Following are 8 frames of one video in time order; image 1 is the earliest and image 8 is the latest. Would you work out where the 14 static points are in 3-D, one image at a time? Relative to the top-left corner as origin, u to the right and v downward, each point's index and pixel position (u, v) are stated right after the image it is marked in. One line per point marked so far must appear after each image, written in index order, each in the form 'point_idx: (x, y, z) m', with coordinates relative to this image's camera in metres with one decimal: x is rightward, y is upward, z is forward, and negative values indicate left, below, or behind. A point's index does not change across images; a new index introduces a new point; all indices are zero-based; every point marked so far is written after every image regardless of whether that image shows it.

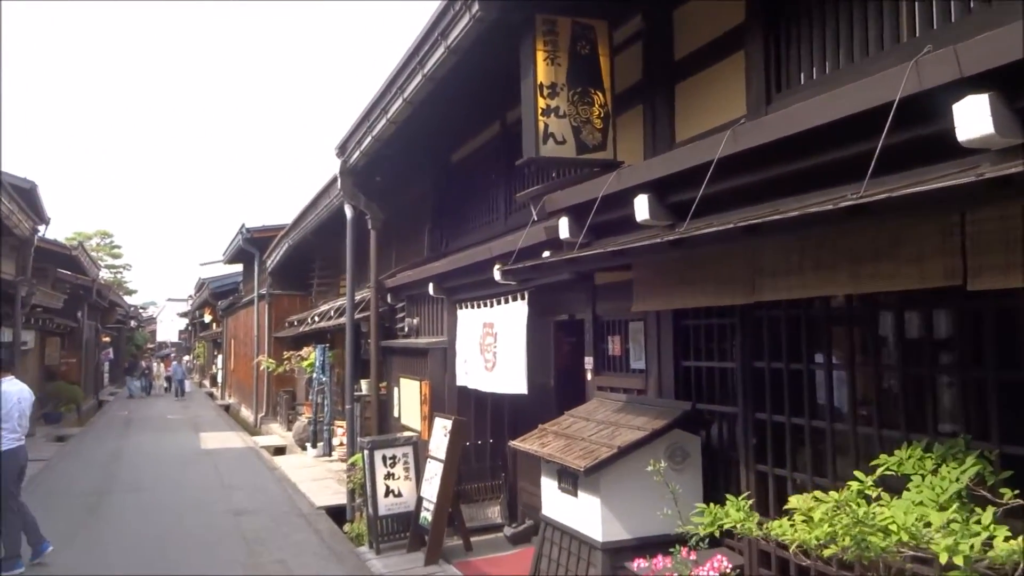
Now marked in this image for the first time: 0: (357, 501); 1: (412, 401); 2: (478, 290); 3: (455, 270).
0: (-1.9, -2.6, +10.2) m
1: (-1.1, -1.3, +9.7) m
2: (-0.4, 0.0, +8.4) m
3: (-0.6, +0.2, +8.1) m
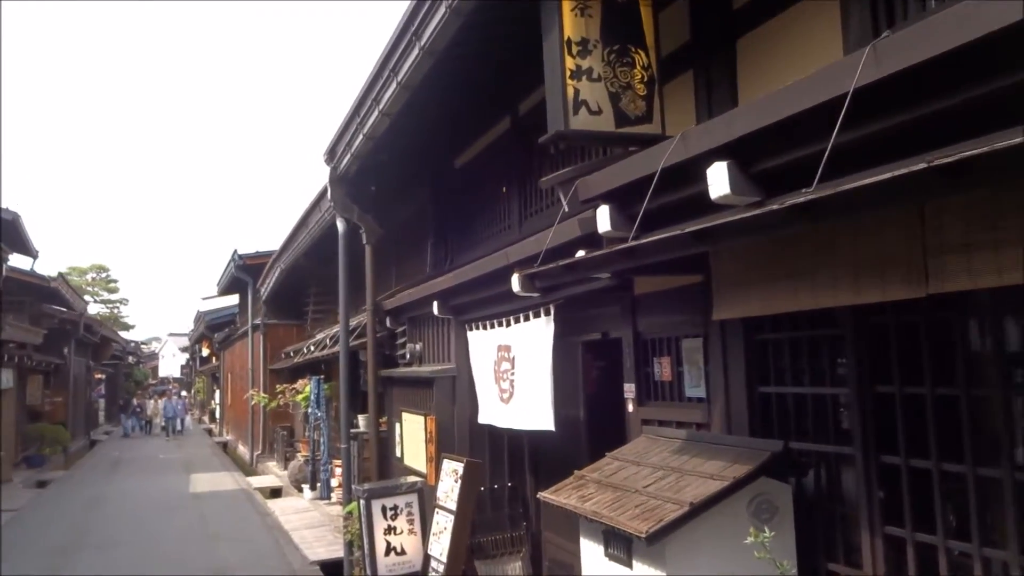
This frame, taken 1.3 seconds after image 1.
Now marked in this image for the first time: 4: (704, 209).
0: (-1.7, -2.8, +8.9) m
1: (-0.9, -1.5, +8.4) m
2: (-0.2, -0.2, +7.2) m
3: (-0.4, 0.0, +6.9) m
4: (+0.9, +0.4, +4.0) m
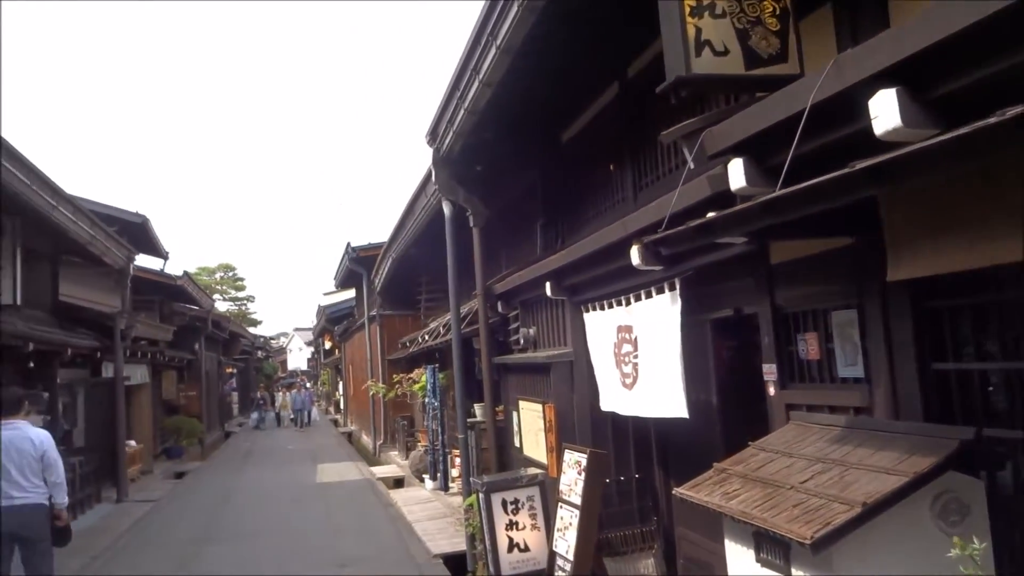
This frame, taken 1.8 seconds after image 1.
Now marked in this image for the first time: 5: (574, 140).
0: (-0.4, -2.7, +8.6) m
1: (+0.2, -1.3, +8.0) m
2: (+0.7, 0.0, +6.7) m
3: (+0.5, +0.2, +6.4) m
4: (+1.4, +0.5, +3.4) m
5: (+0.6, +1.5, +8.6) m
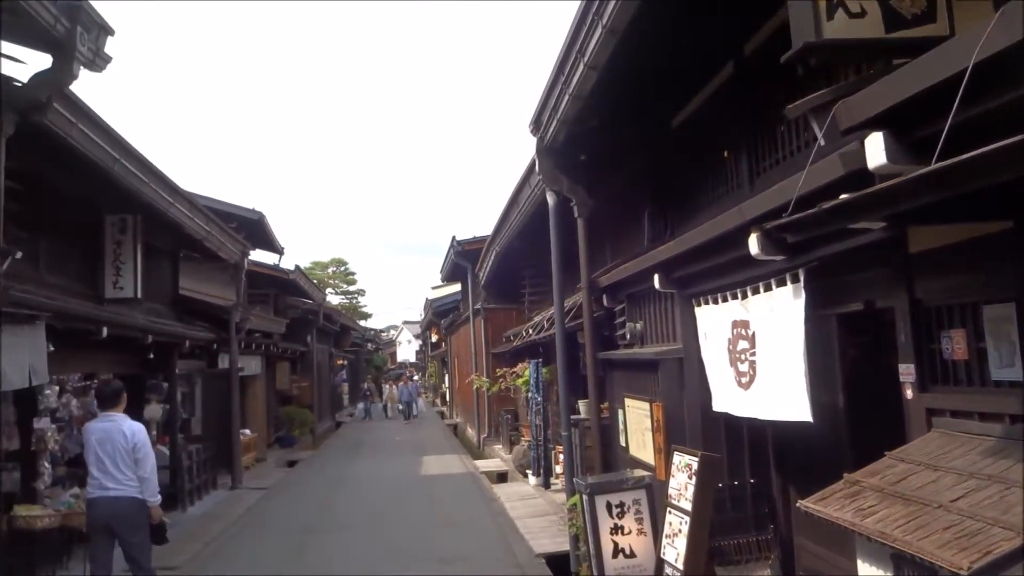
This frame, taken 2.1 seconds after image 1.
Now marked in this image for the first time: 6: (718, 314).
0: (+0.7, -2.6, +8.3) m
1: (+1.2, -1.3, +7.6) m
2: (+1.5, +0.1, +6.2) m
3: (+1.2, +0.3, +6.0) m
4: (+1.8, +0.6, +2.9) m
5: (+1.6, +1.6, +8.1) m
6: (+1.5, -0.2, +6.0) m
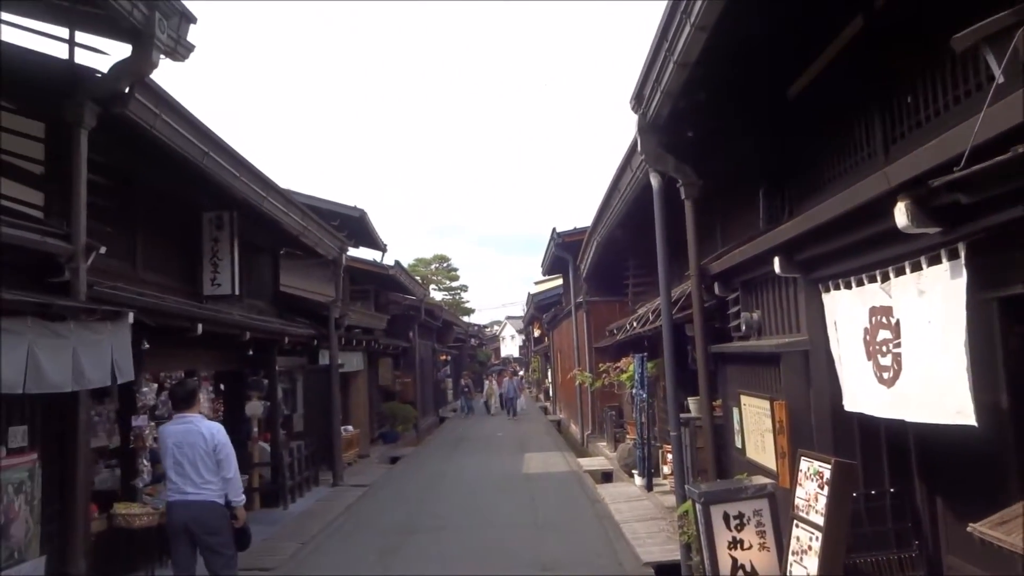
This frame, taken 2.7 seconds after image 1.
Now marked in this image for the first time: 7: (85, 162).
0: (+1.6, -2.5, +7.6) m
1: (+2.0, -1.2, +6.9) m
2: (+2.2, +0.2, +5.5) m
3: (+1.9, +0.4, +5.3) m
4: (+2.0, +0.7, +2.1) m
5: (+2.5, +1.7, +7.3) m
6: (+2.1, -0.1, +5.2) m
7: (-2.9, +0.9, +5.8) m
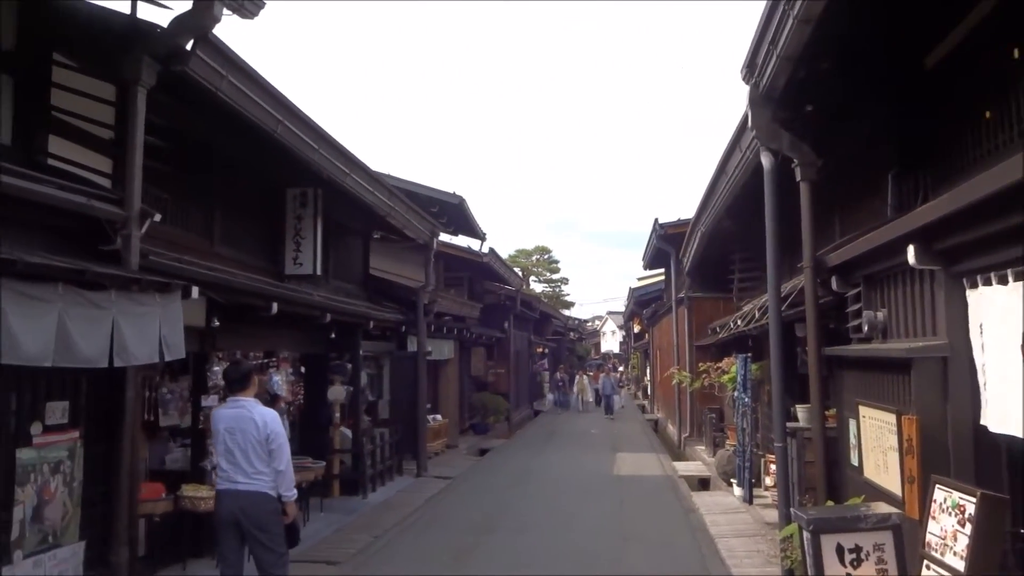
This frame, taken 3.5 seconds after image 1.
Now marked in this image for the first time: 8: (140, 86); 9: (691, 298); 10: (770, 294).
0: (+2.3, -2.4, +6.8) m
1: (+2.6, -1.1, +5.9) m
2: (+2.6, +0.2, +4.5) m
3: (+2.3, +0.4, +4.3) m
4: (+2.1, +0.7, +1.2) m
5: (+3.2, +1.7, +6.3) m
6: (+2.5, 0.0, +4.3) m
7: (-2.4, +1.1, +5.4) m
8: (-2.4, +1.3, +5.4) m
9: (+3.8, -0.2, +17.9) m
10: (+2.3, -0.1, +7.7) m
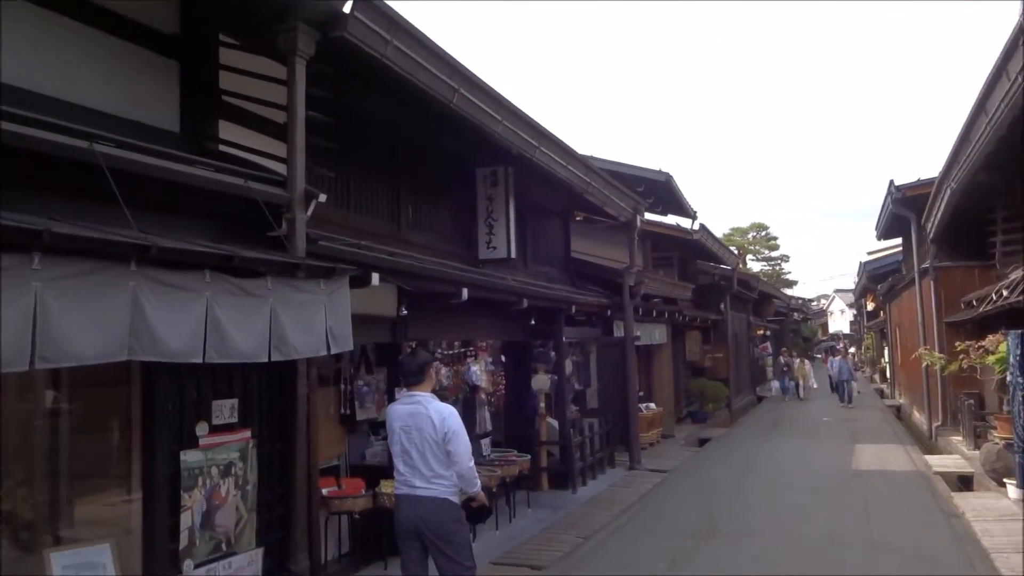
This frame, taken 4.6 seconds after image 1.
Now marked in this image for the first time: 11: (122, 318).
0: (+3.7, -2.1, +5.2) m
1: (+3.8, -0.8, +4.3) m
2: (+3.4, +0.5, +2.9) m
3: (+3.1, +0.6, +2.8) m
4: (+2.0, +0.8, -0.2) m
5: (+4.4, +2.0, +4.4) m
6: (+3.3, +0.2, +2.7) m
7: (-1.2, +1.1, +5.0) m
8: (-1.3, +1.4, +5.0) m
9: (+7.9, +0.4, +15.6) m
10: (+3.9, +0.2, +6.0) m
11: (-1.6, -0.1, +3.4) m
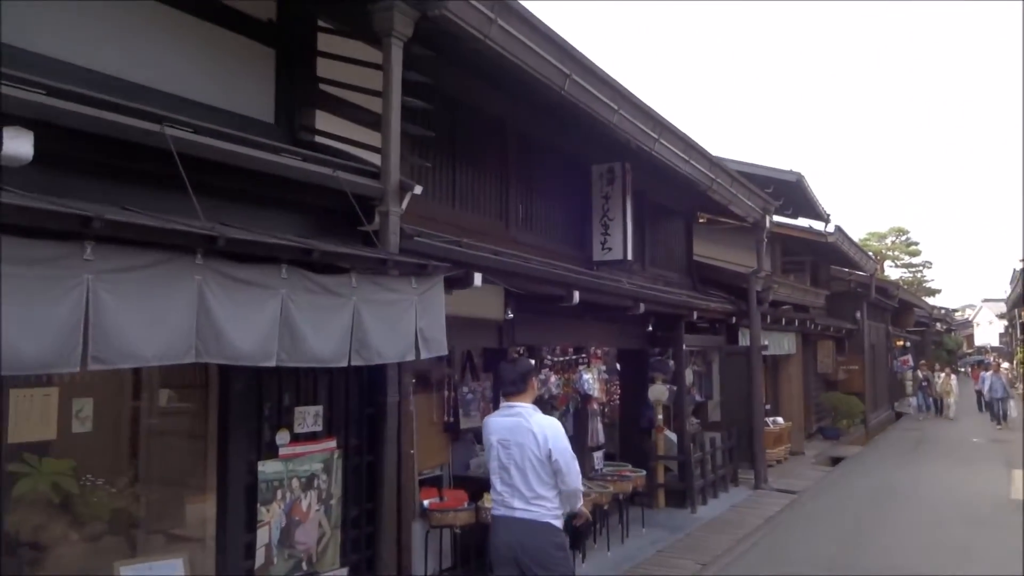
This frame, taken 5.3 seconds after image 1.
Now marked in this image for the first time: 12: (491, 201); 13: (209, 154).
0: (+4.3, -2.2, +4.1) m
1: (+4.3, -0.9, +3.2) m
2: (+3.7, +0.4, +1.9) m
3: (+3.3, +0.6, +1.9) m
4: (+1.9, +0.8, -1.0) m
5: (+4.9, +2.0, +3.3) m
6: (+3.5, +0.2, +1.7) m
7: (-0.6, +1.1, +4.6) m
8: (-0.6, +1.4, +4.6) m
9: (+9.9, +0.2, +13.9) m
10: (+4.6, +0.2, +4.9) m
11: (-1.2, -0.1, +3.0) m
12: (-0.2, +0.7, +6.8) m
13: (-1.3, +0.6, +3.5) m
